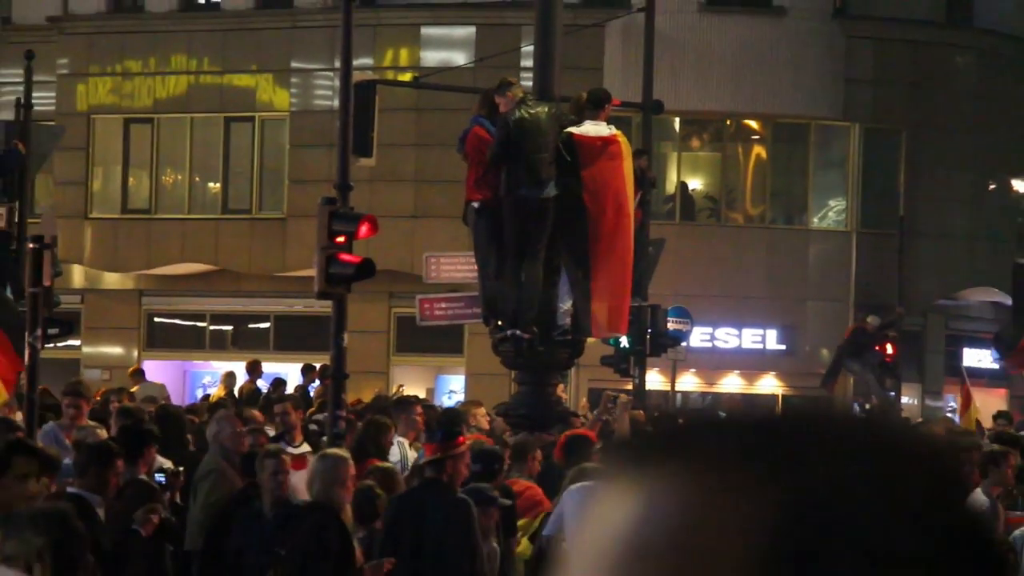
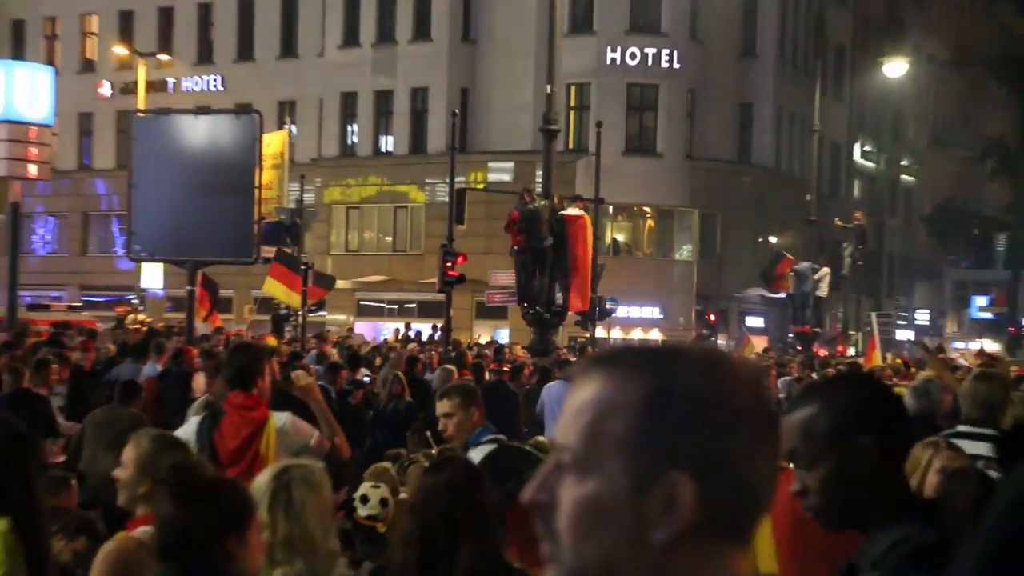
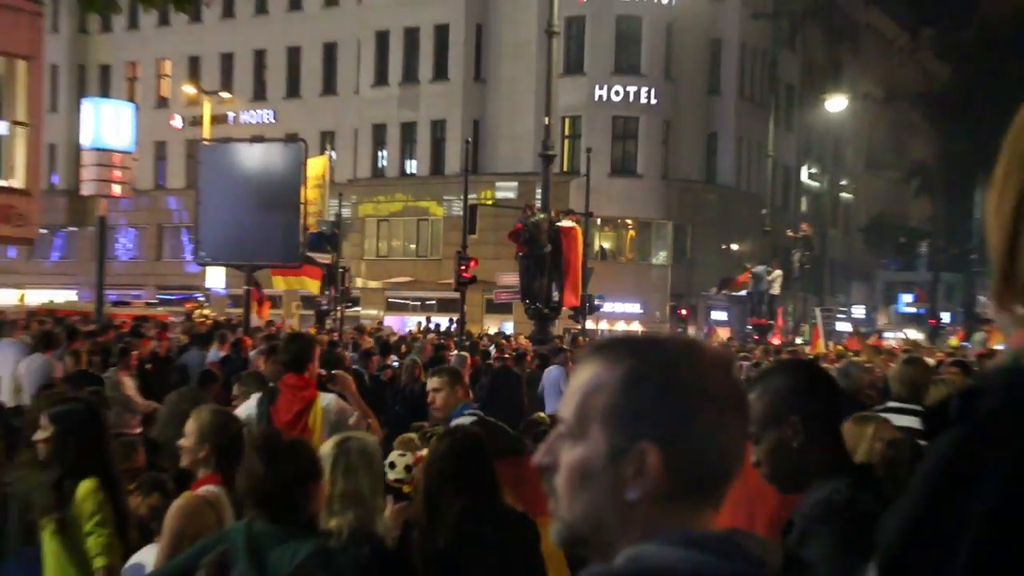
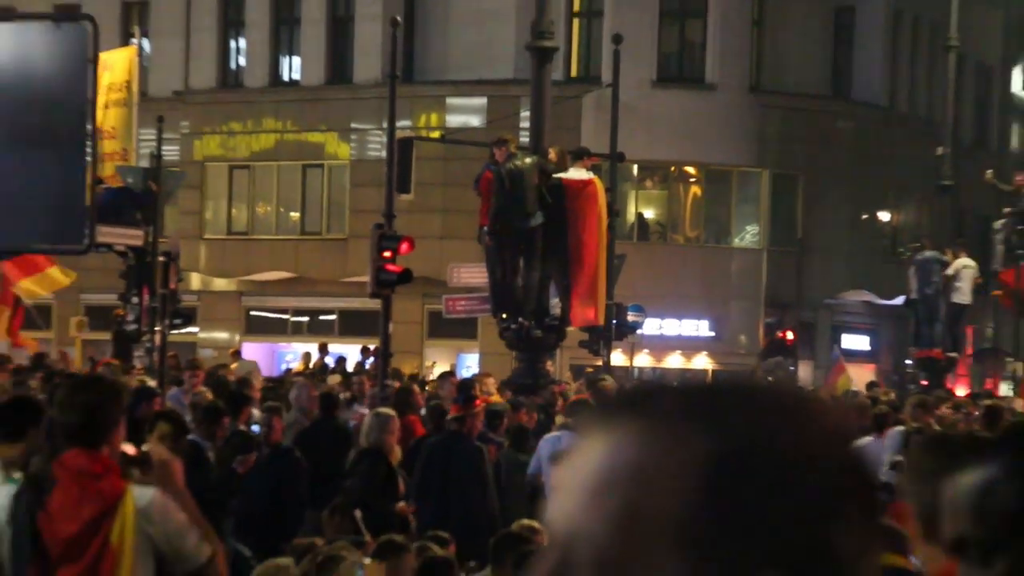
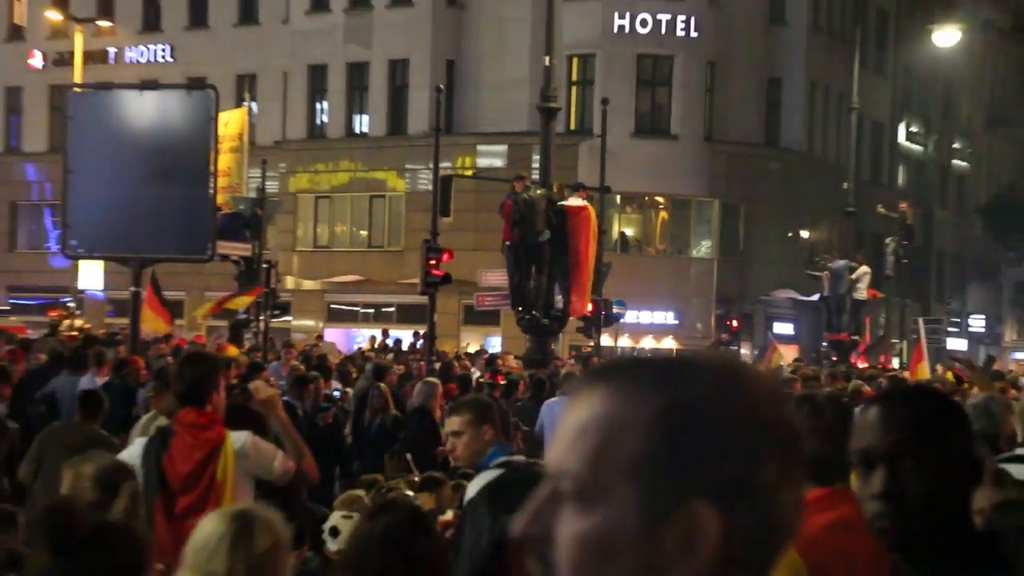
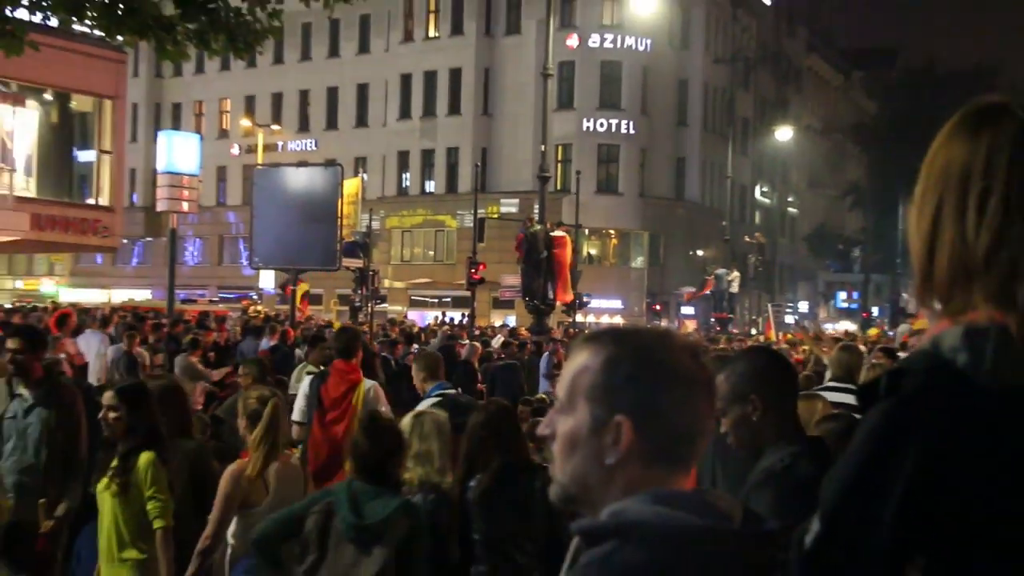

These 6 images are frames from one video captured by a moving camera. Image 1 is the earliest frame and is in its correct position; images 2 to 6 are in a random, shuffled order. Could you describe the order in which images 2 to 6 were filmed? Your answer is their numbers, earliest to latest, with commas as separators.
4, 5, 2, 3, 6
